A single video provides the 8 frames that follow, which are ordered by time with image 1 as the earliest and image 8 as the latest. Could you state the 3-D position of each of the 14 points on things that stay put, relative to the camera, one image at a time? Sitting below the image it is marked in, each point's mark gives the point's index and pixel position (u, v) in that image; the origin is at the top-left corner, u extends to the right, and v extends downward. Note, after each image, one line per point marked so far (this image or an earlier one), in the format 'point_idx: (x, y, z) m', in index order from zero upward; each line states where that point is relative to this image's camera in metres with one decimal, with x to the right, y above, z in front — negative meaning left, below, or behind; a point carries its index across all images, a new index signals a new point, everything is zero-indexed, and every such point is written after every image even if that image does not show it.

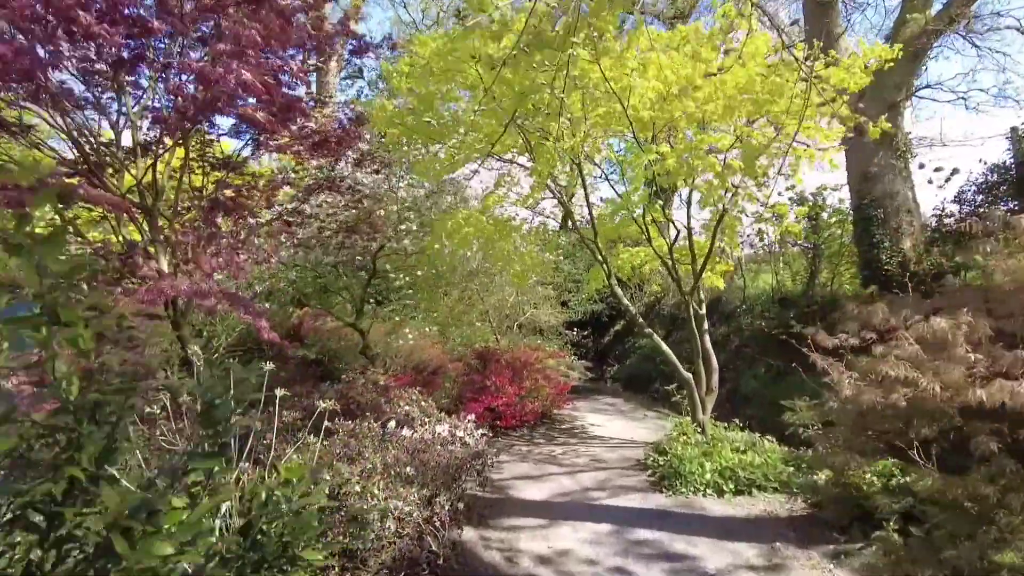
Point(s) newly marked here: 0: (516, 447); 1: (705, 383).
0: (0.0, -1.3, +5.5) m
1: (+1.7, -0.9, +5.7) m
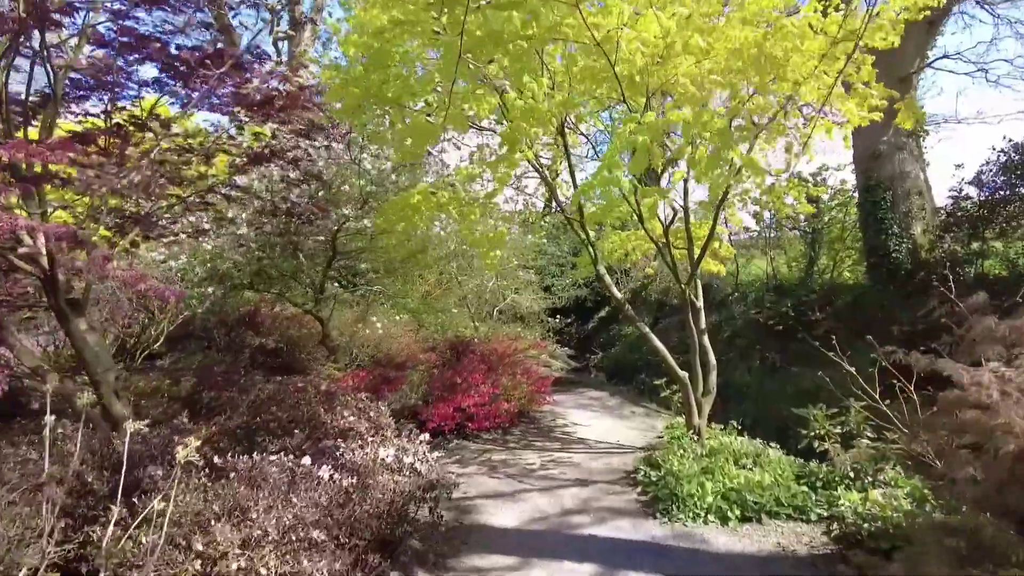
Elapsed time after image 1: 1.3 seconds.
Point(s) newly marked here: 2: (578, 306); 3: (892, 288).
0: (-0.2, -1.2, +4.9) m
1: (+1.5, -0.8, +5.1) m
2: (+1.3, -0.4, +12.5) m
3: (+4.0, 0.0, +6.8) m
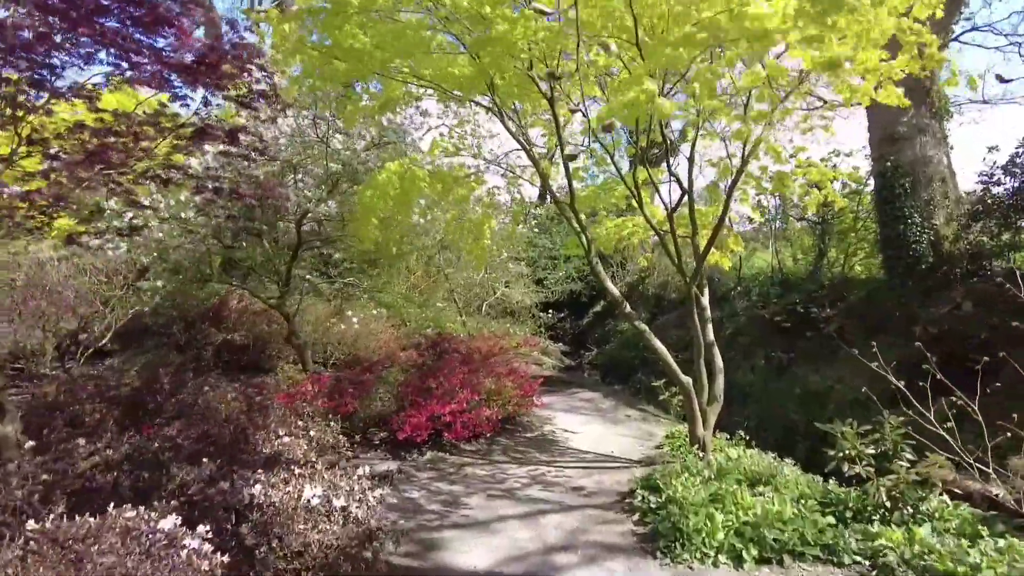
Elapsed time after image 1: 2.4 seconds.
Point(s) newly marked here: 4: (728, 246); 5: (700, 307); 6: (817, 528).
0: (-0.3, -1.2, +4.3) m
1: (+1.3, -0.7, +4.5) m
2: (+1.1, -0.3, +11.9) m
3: (+3.9, 0.0, +6.3) m
4: (+2.1, +0.4, +6.4) m
5: (+1.4, -0.1, +4.8) m
6: (+1.4, -1.1, +2.9) m
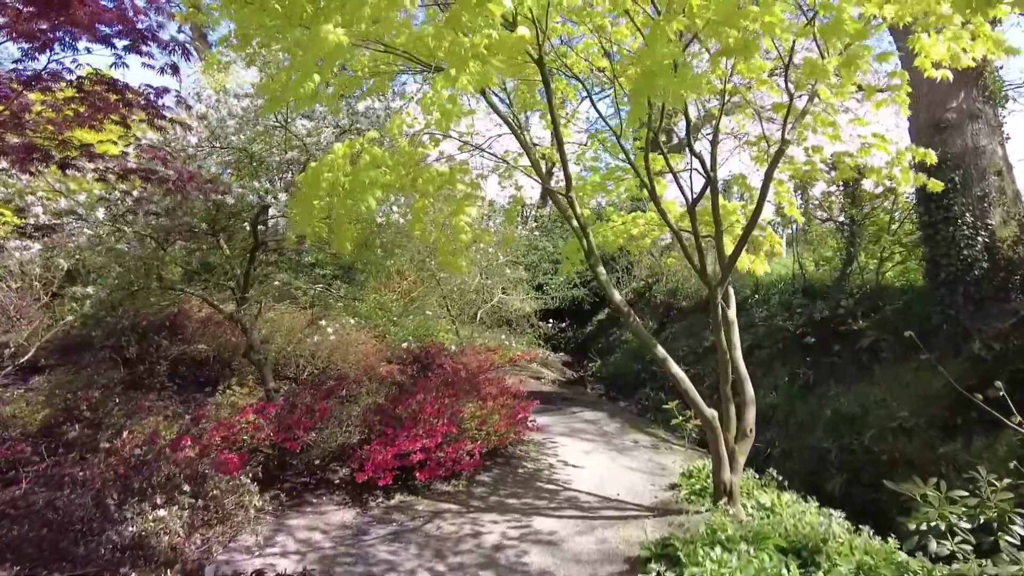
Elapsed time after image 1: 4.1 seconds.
0: (-0.4, -1.2, +3.5) m
1: (+1.3, -0.8, +3.7) m
2: (+1.1, -0.4, +11.1) m
3: (+3.8, 0.0, +5.5) m
4: (+2.1, +0.3, +5.6) m
5: (+1.3, -0.2, +4.0) m
6: (+1.3, -1.1, +2.1) m
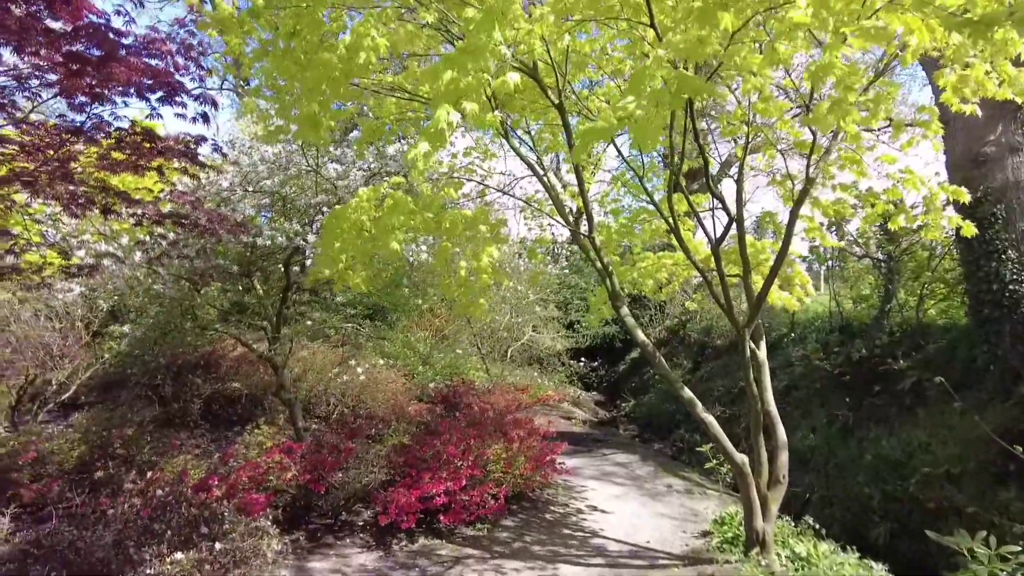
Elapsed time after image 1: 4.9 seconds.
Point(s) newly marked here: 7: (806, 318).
0: (-0.3, -1.5, +3.4) m
1: (+1.4, -1.0, +3.6) m
2: (+1.6, -1.0, +11.0) m
3: (+4.0, -0.4, +5.2) m
4: (+2.3, 0.0, +5.5) m
5: (+1.5, -0.4, +3.9) m
6: (+1.3, -1.3, +2.0) m
7: (+3.6, -0.4, +8.0) m
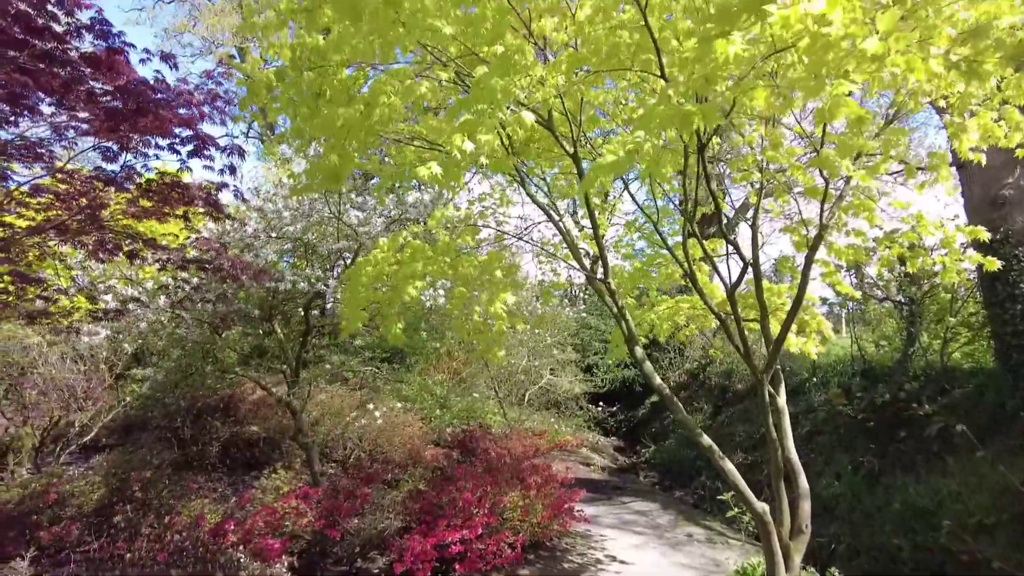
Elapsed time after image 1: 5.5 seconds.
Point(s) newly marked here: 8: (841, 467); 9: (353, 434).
0: (-0.2, -1.7, +3.4) m
1: (+1.5, -1.2, +3.5) m
2: (+1.9, -1.8, +10.9) m
3: (+4.2, -0.7, +5.1) m
4: (+2.5, -0.4, +5.5) m
5: (+1.6, -0.7, +3.9) m
6: (+1.4, -1.4, +1.9) m
7: (+3.8, -0.9, +7.9) m
8: (+3.2, -1.7, +6.2) m
9: (-1.6, -1.4, +6.4) m
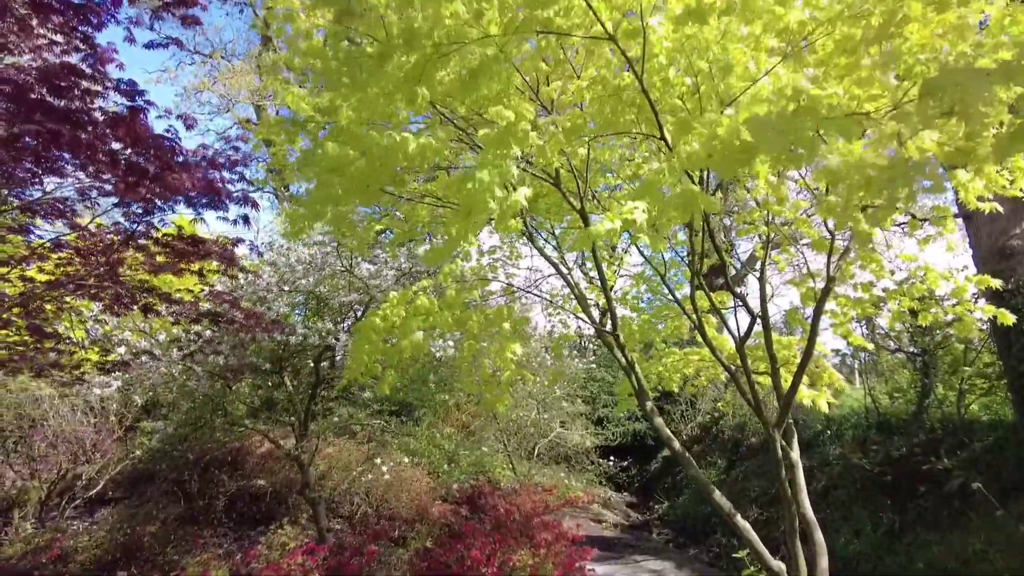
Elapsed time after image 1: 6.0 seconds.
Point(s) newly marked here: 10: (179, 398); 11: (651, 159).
0: (-0.2, -2.0, +3.2) m
1: (+1.5, -1.5, +3.4) m
2: (+2.0, -2.6, +10.7) m
3: (+4.2, -1.1, +5.0) m
4: (+2.5, -0.8, +5.4) m
5: (+1.6, -1.0, +3.8) m
6: (+1.4, -1.6, +1.8) m
7: (+3.9, -1.5, +7.8) m
8: (+3.3, -2.2, +6.1) m
9: (-1.5, -1.9, +6.3) m
10: (-2.9, -1.0, +5.7) m
11: (+0.7, +0.7, +3.4) m
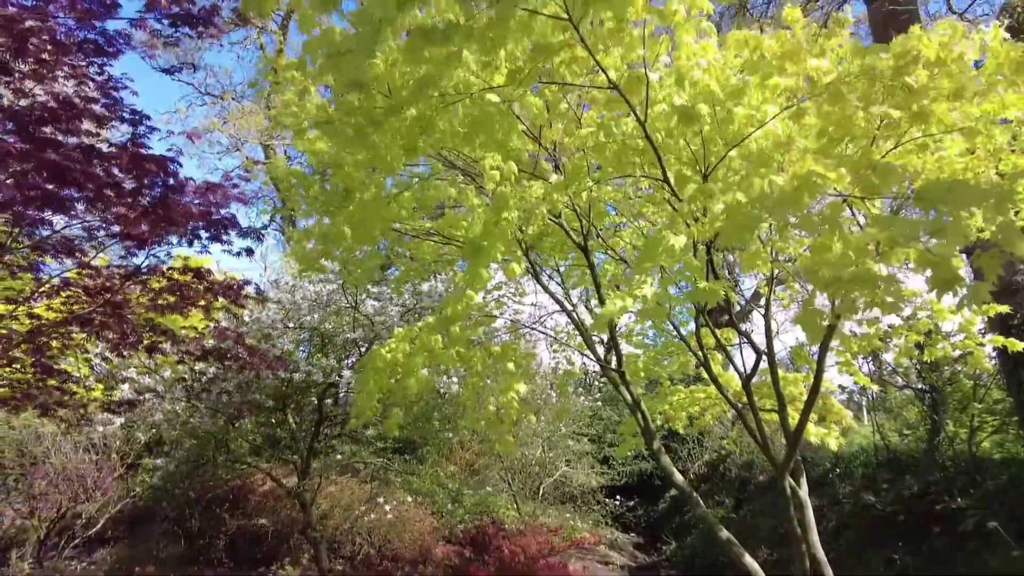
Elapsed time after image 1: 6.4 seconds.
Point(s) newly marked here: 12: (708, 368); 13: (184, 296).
0: (-0.1, -2.2, +3.1) m
1: (+1.5, -1.7, +3.3) m
2: (+2.1, -3.2, +10.5) m
3: (+4.3, -1.4, +4.9) m
4: (+2.6, -1.1, +5.4) m
5: (+1.6, -1.2, +3.8) m
6: (+1.4, -1.7, +1.7) m
7: (+4.0, -1.9, +7.6) m
8: (+3.3, -2.5, +5.9) m
9: (-1.4, -2.3, +6.2) m
10: (-2.9, -1.3, +5.6) m
11: (+0.7, +0.5, +3.4) m
12: (+1.1, -0.5, +3.7) m
13: (-2.3, -0.1, +4.6) m
